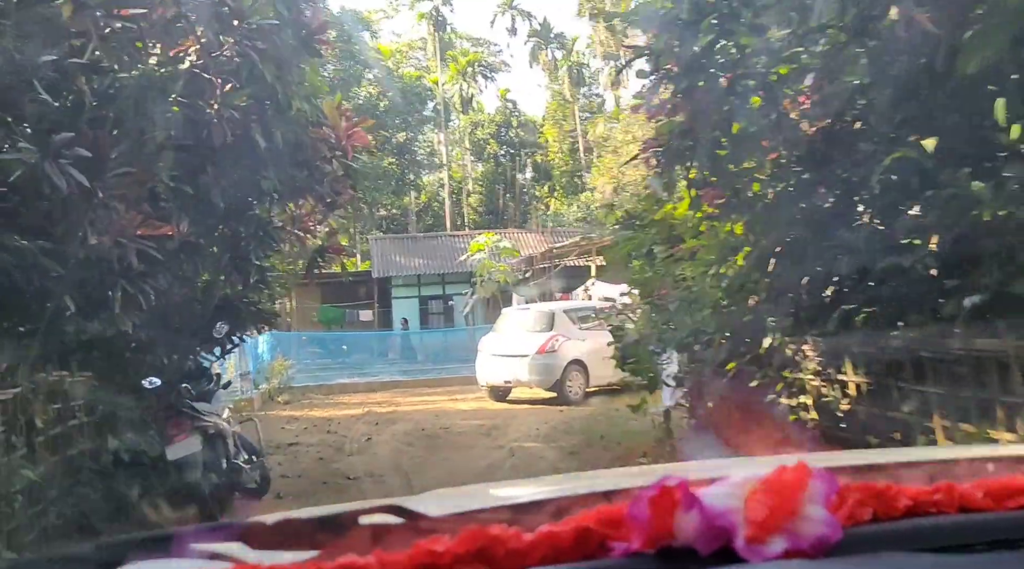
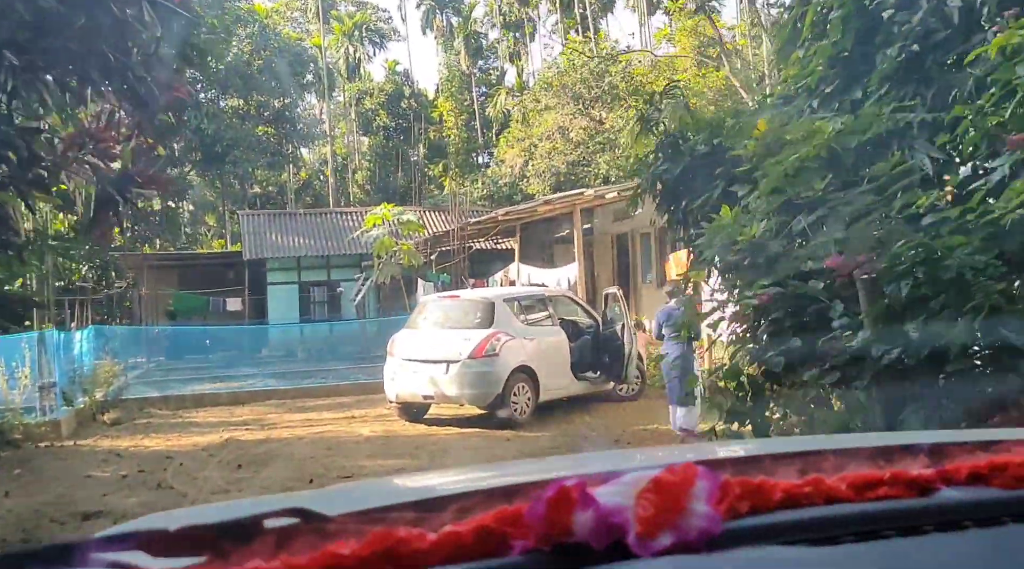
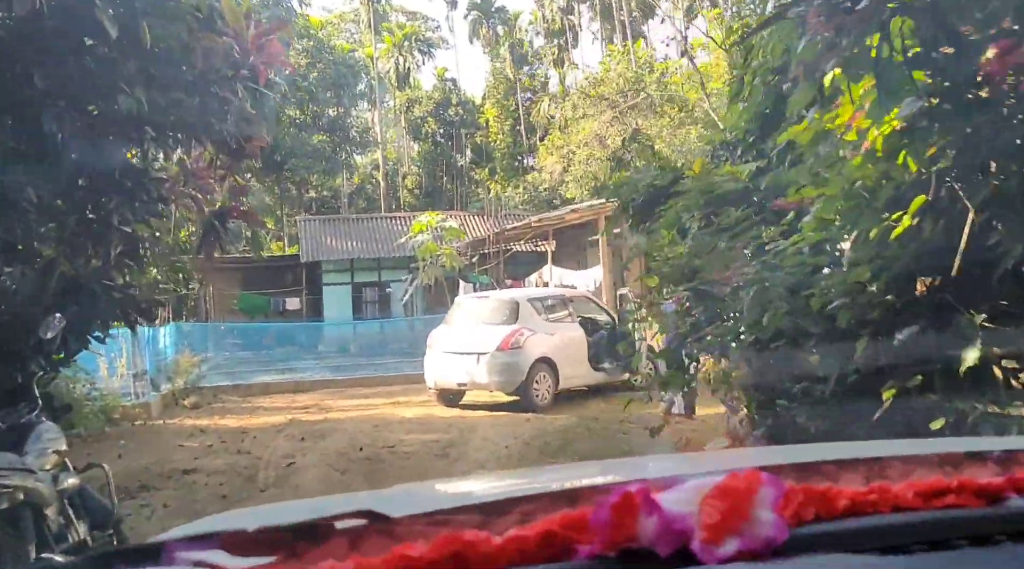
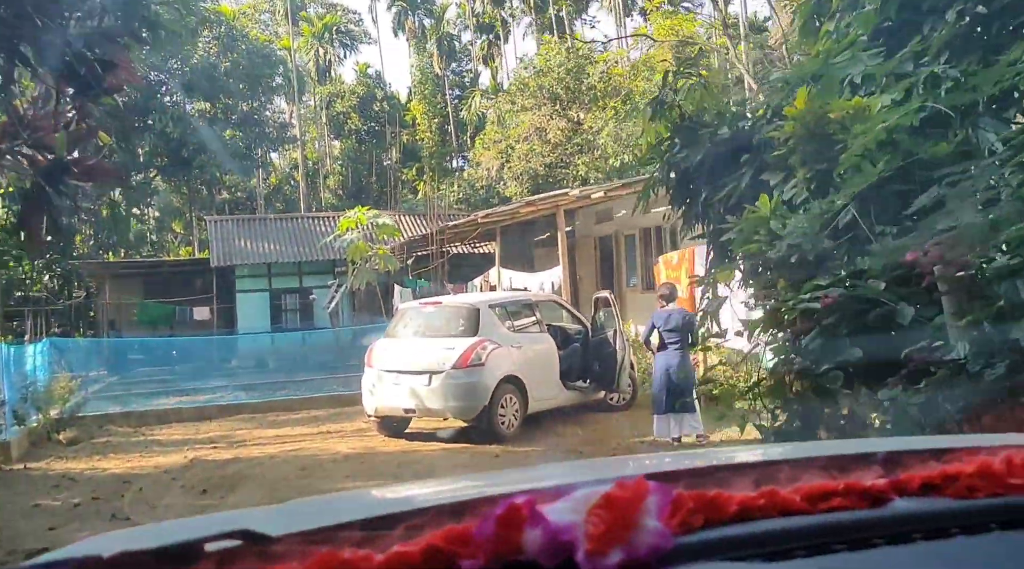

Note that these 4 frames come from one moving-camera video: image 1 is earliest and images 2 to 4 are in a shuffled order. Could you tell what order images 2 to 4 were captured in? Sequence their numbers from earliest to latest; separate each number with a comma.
3, 2, 4
